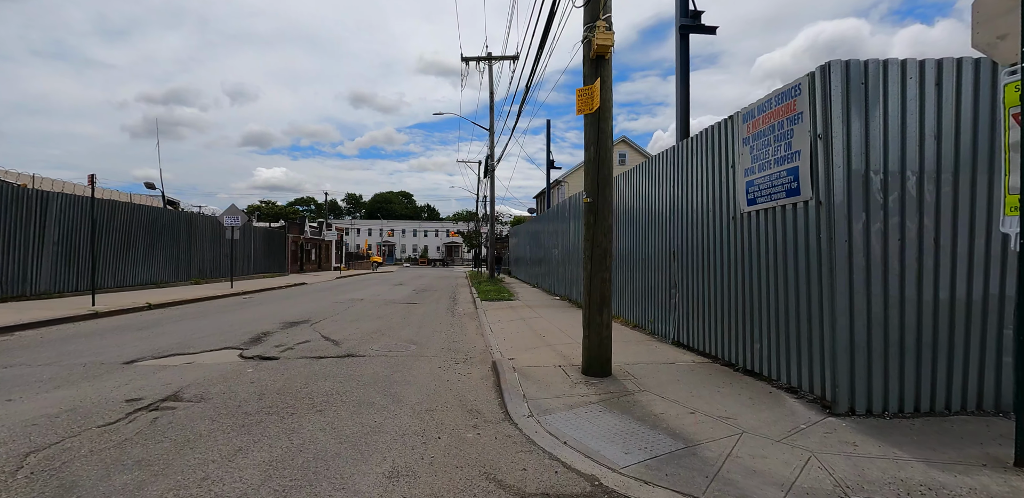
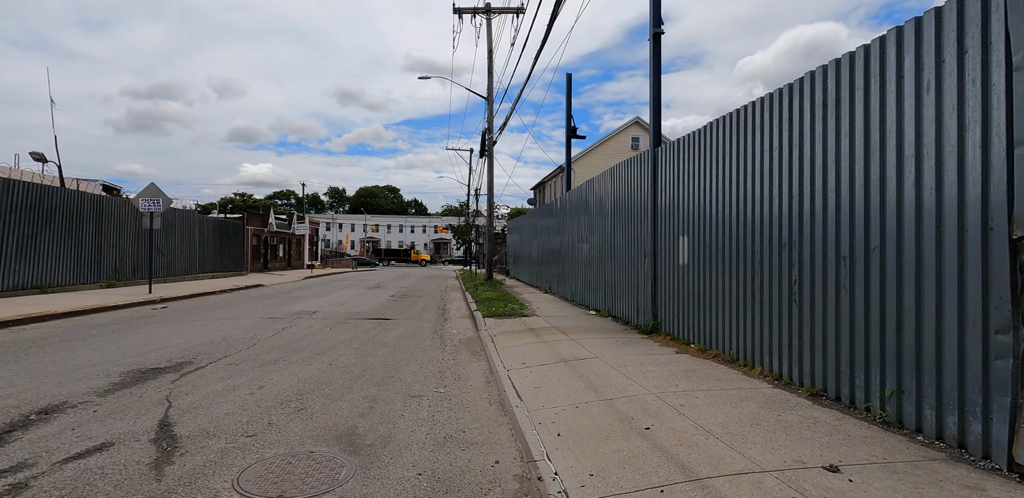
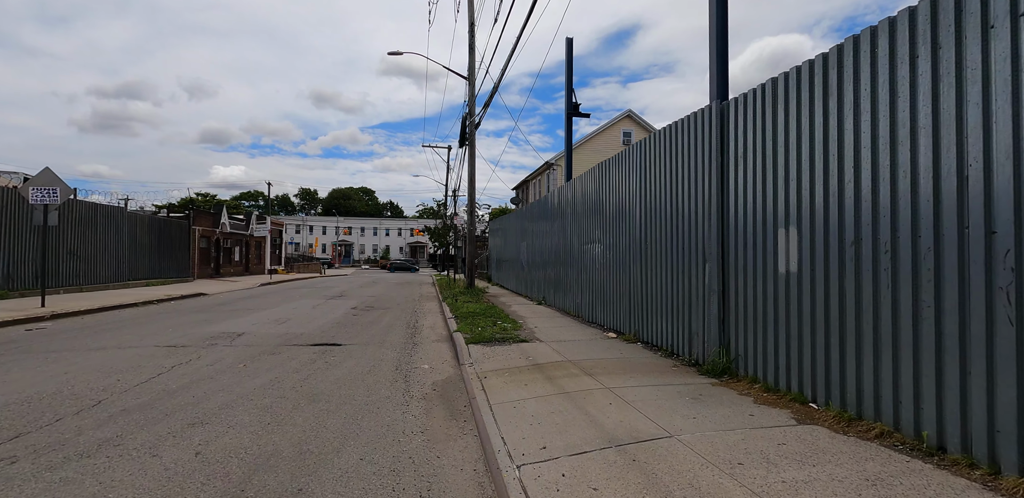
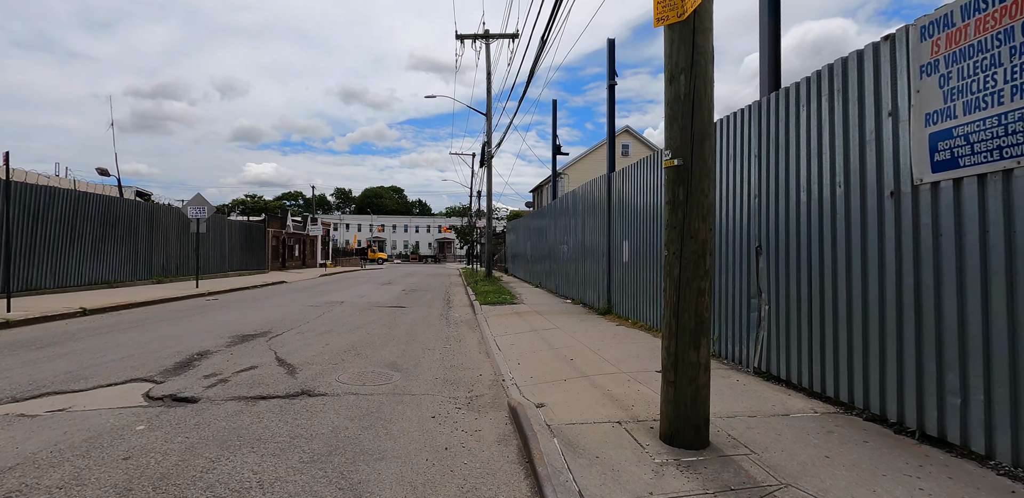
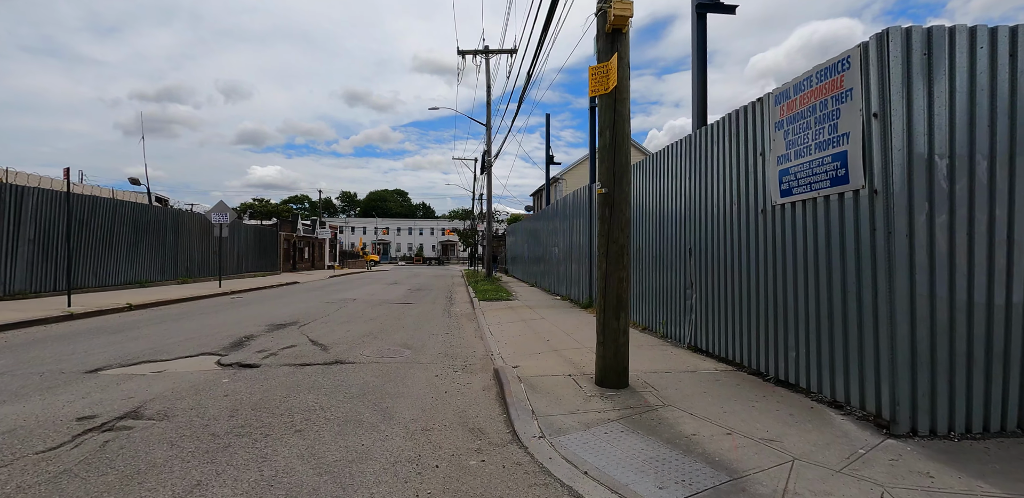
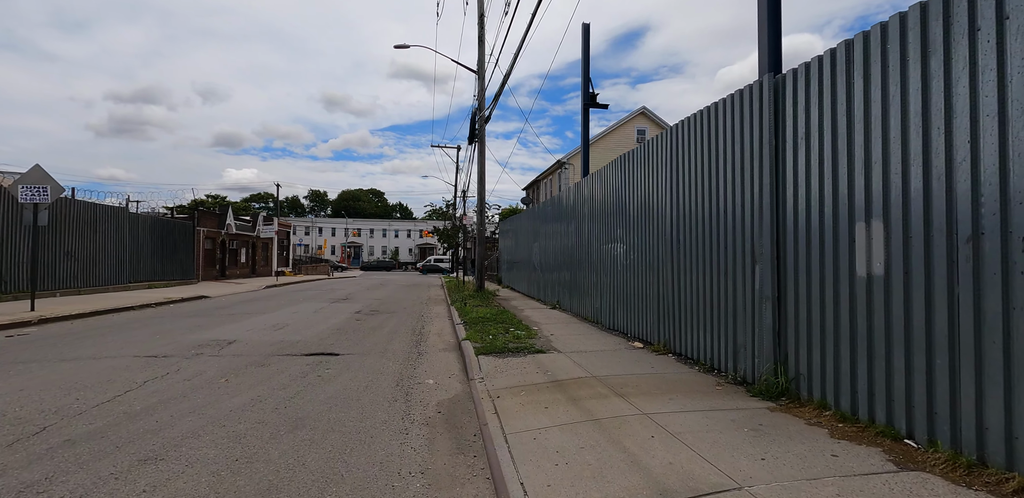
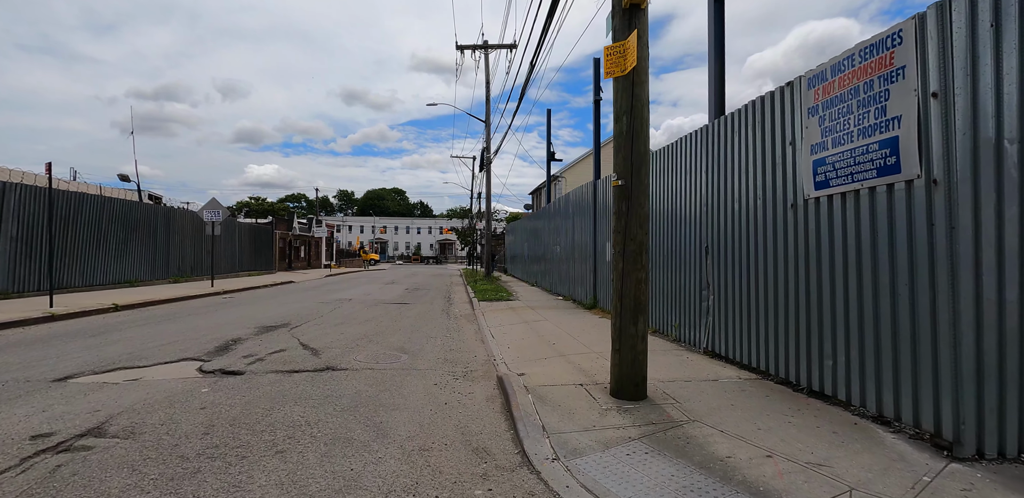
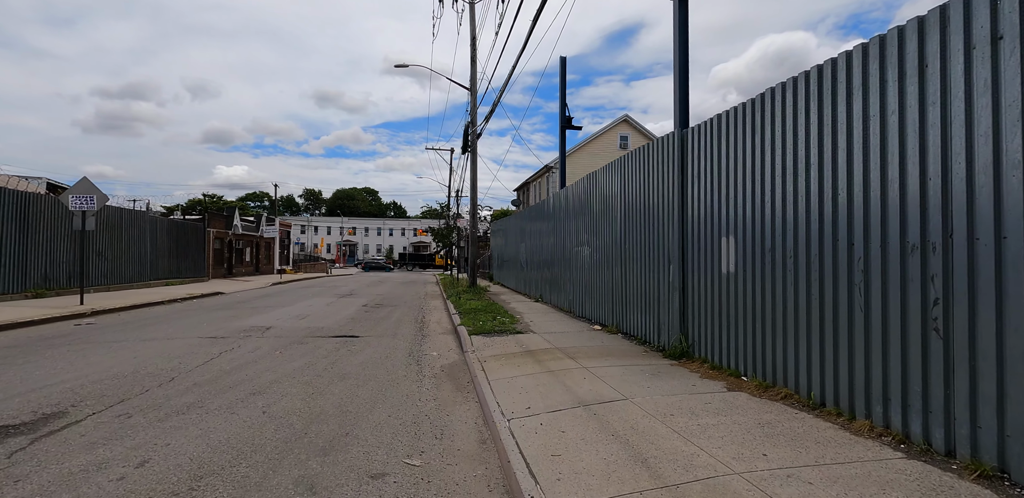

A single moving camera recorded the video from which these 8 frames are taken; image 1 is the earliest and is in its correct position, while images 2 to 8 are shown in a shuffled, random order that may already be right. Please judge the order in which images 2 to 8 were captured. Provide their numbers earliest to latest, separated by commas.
5, 7, 4, 2, 8, 3, 6
